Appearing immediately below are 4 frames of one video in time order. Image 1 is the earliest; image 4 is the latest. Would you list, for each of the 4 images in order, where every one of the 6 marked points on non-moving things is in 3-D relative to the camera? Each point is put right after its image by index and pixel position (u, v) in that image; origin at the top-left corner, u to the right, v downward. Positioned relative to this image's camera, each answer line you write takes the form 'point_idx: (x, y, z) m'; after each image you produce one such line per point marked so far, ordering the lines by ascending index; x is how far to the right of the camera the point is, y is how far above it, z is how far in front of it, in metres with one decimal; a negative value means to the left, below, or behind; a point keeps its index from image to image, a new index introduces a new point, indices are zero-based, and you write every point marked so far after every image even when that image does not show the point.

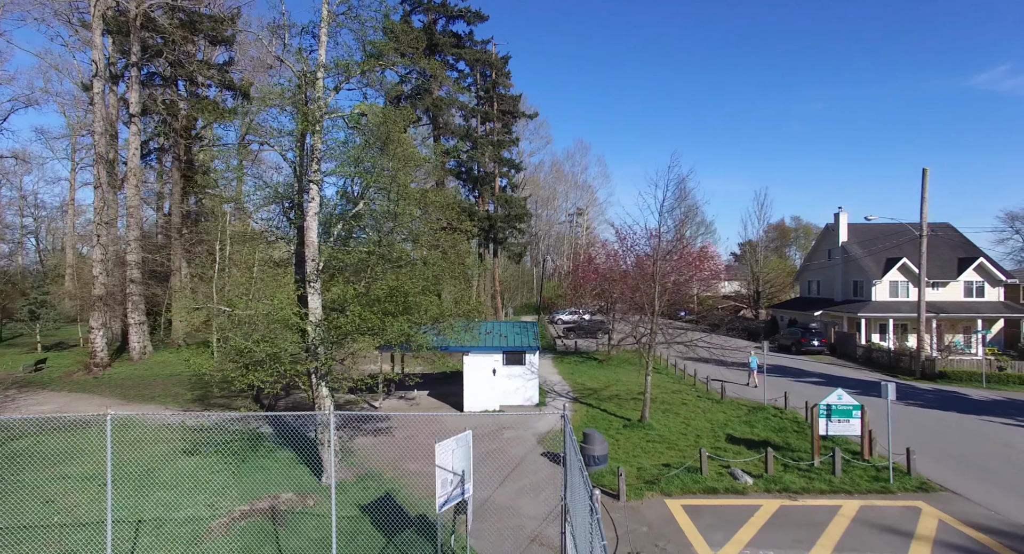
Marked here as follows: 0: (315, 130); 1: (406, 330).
0: (-4.1, +3.1, +12.8) m
1: (-2.1, -1.1, +12.6) m
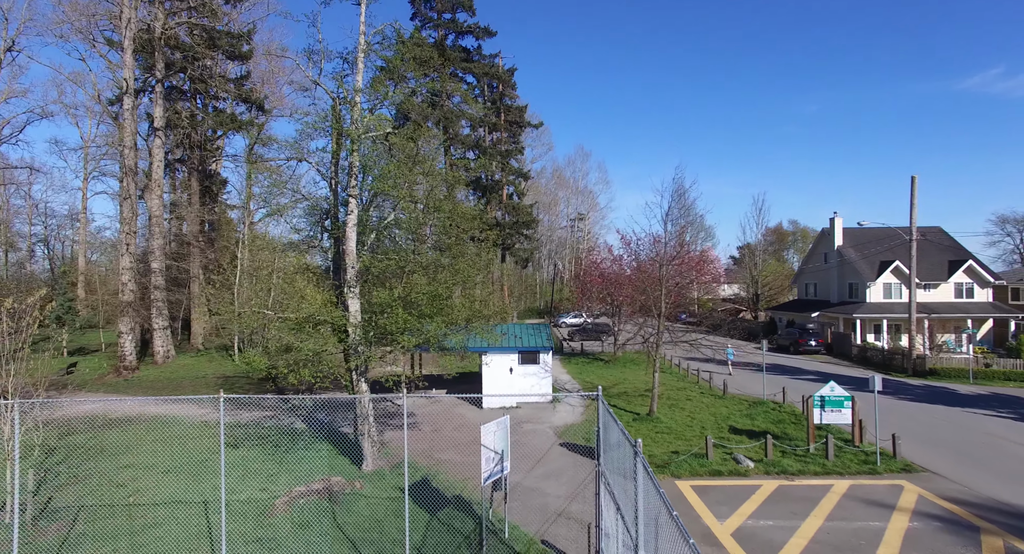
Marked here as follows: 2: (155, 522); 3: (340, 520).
0: (-3.7, +2.9, +14.0) m
1: (-1.7, -1.3, +13.8) m
2: (-5.6, -3.9, +9.5) m
3: (-2.7, -3.8, +9.6) m
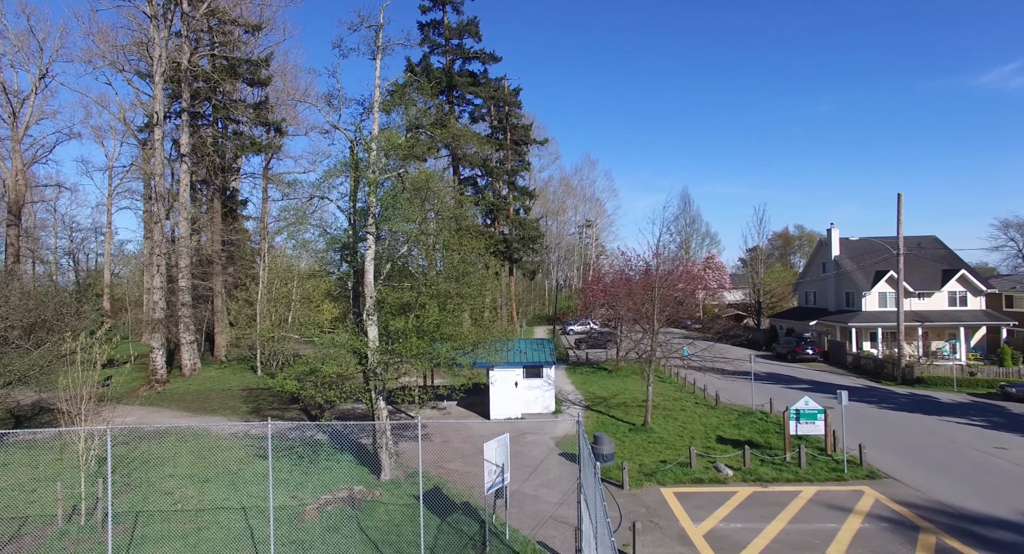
0: (-3.6, +2.3, +15.4) m
1: (-1.6, -1.9, +15.1) m
2: (-5.6, -4.5, +11.0) m
3: (-2.7, -4.5, +11.0) m
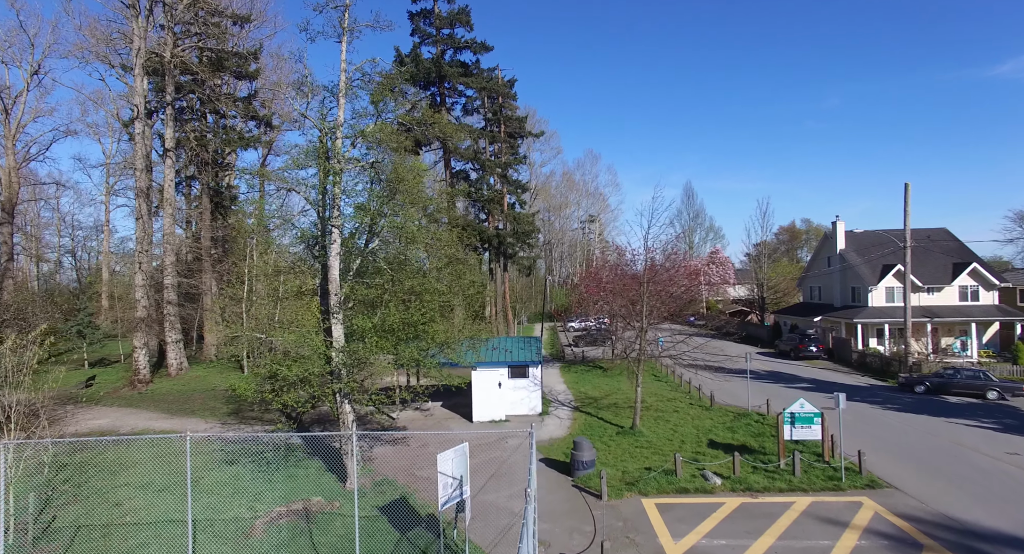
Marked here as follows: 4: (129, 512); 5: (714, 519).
0: (-4.2, +2.4, +14.6) m
1: (-2.2, -1.8, +14.3) m
2: (-6.2, -4.5, +10.2) m
3: (-3.3, -4.4, +10.2) m
4: (-7.2, -4.4, +11.3) m
5: (+3.6, -4.3, +10.7) m
